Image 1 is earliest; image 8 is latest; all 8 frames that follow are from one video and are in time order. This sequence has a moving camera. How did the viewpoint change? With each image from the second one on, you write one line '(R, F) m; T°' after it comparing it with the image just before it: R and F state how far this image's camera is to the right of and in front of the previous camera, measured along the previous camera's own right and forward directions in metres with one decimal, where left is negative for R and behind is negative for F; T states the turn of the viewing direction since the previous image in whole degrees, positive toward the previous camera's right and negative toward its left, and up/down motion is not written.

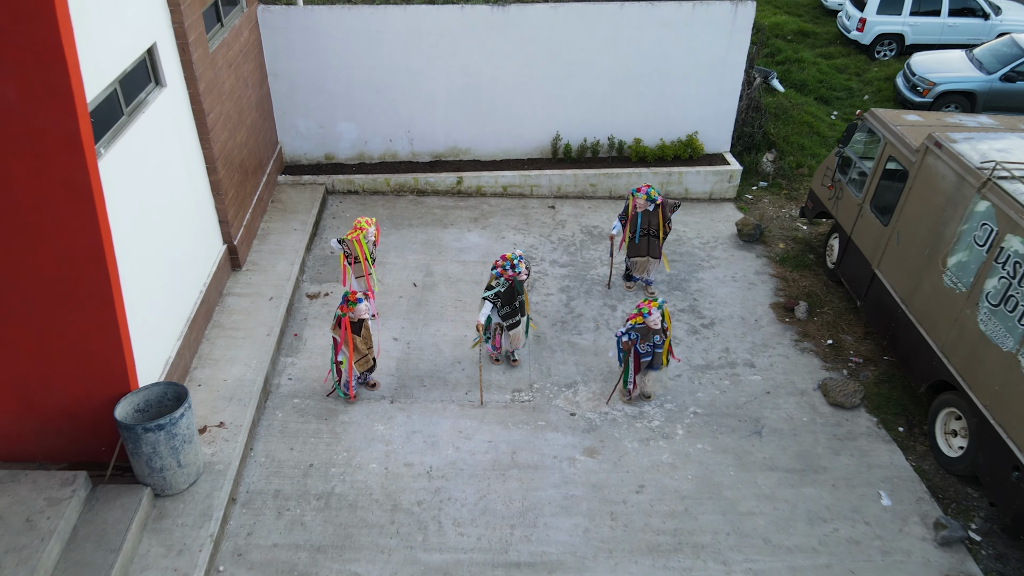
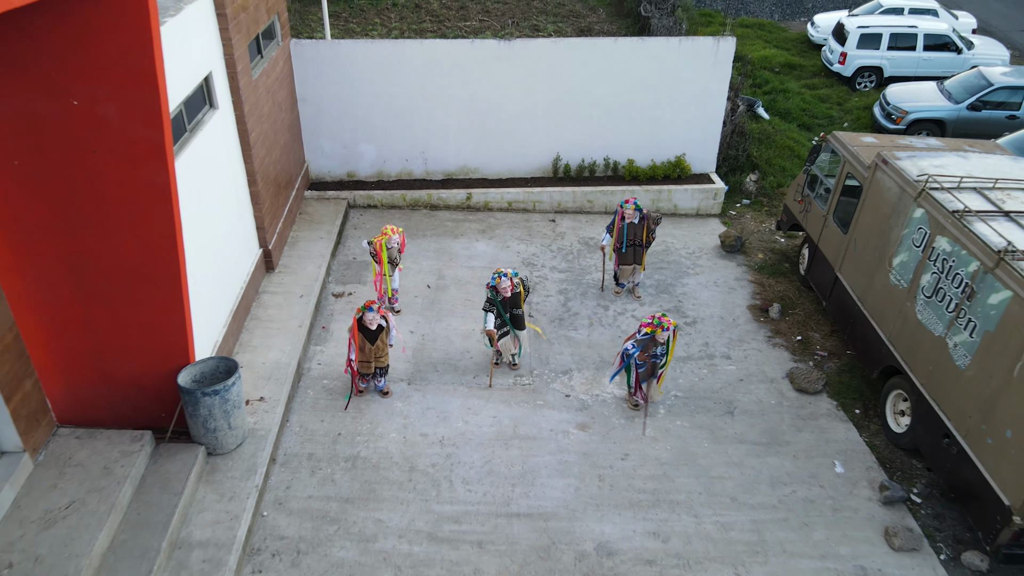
(0.0, -0.9) m; 0°
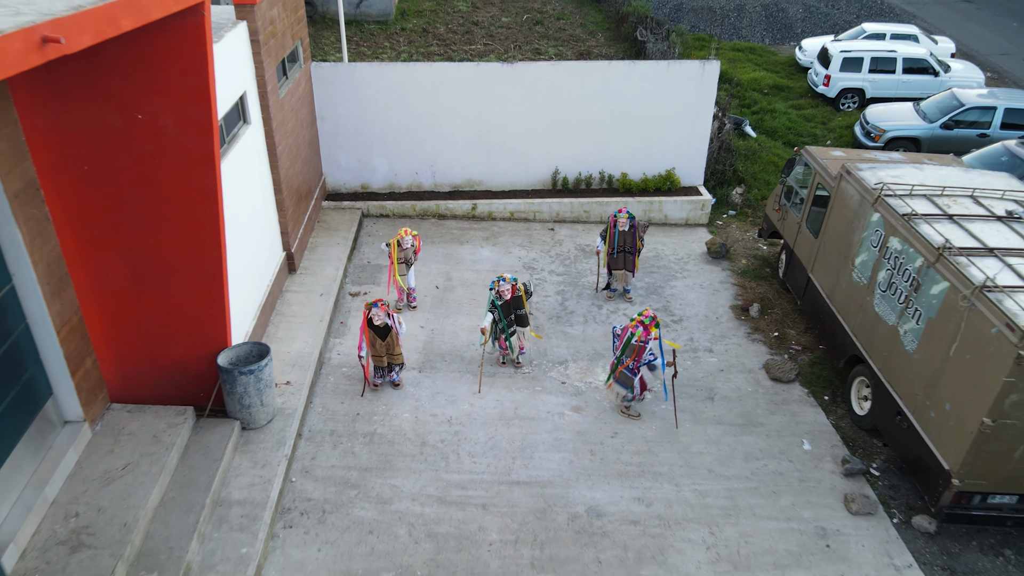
(0.0, -0.7) m; 0°
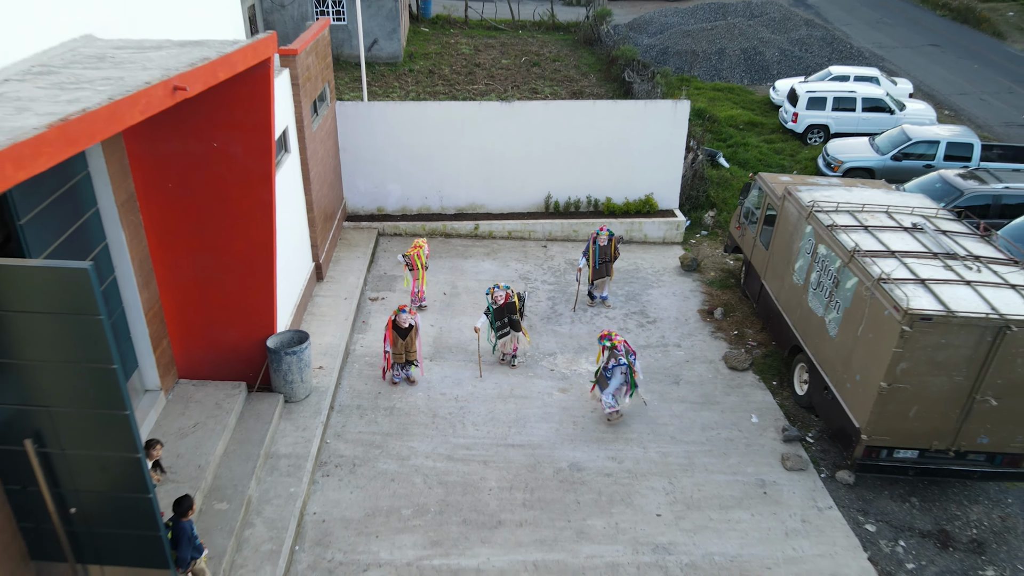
(0.0, -1.4) m; 0°
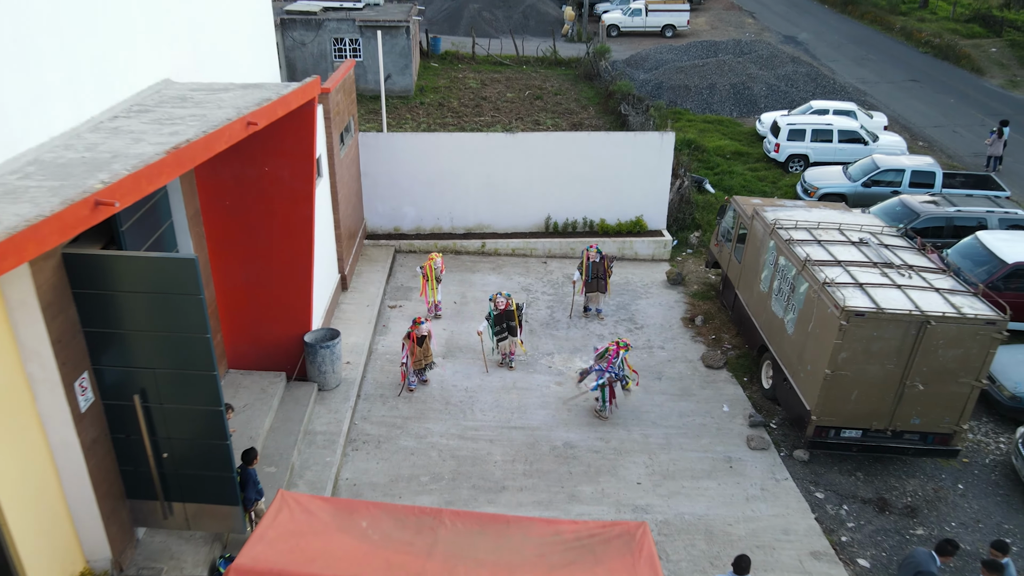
(0.0, -1.3) m; 0°
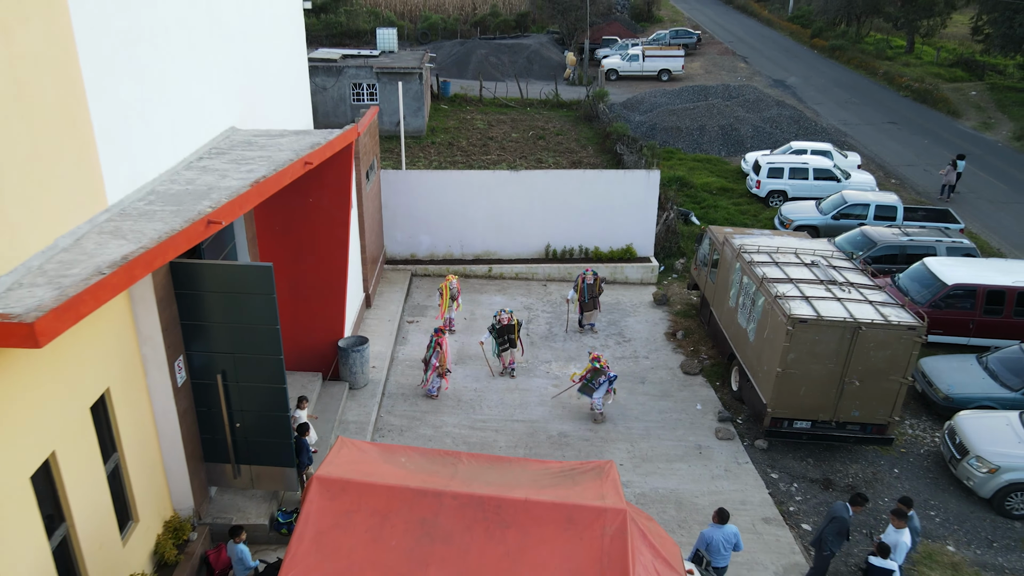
(0.0, -1.6) m; 0°
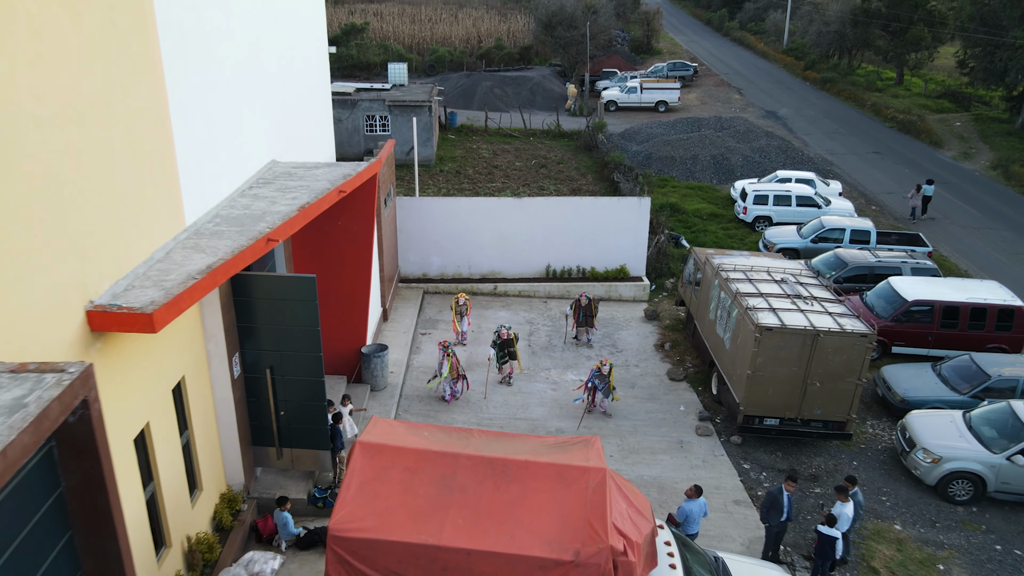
(0.0, -1.4) m; 0°
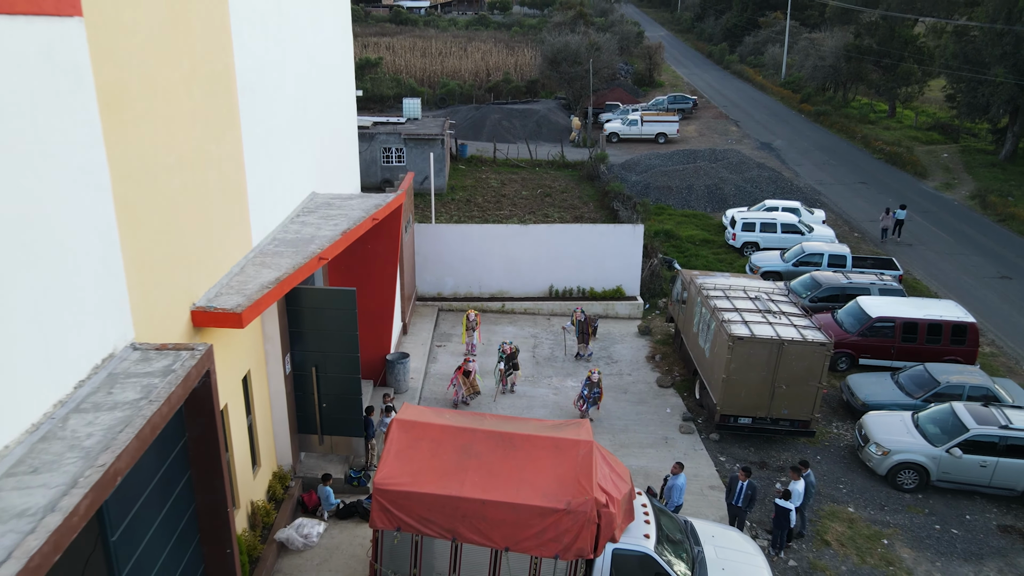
(0.0, -1.7) m; -1°
